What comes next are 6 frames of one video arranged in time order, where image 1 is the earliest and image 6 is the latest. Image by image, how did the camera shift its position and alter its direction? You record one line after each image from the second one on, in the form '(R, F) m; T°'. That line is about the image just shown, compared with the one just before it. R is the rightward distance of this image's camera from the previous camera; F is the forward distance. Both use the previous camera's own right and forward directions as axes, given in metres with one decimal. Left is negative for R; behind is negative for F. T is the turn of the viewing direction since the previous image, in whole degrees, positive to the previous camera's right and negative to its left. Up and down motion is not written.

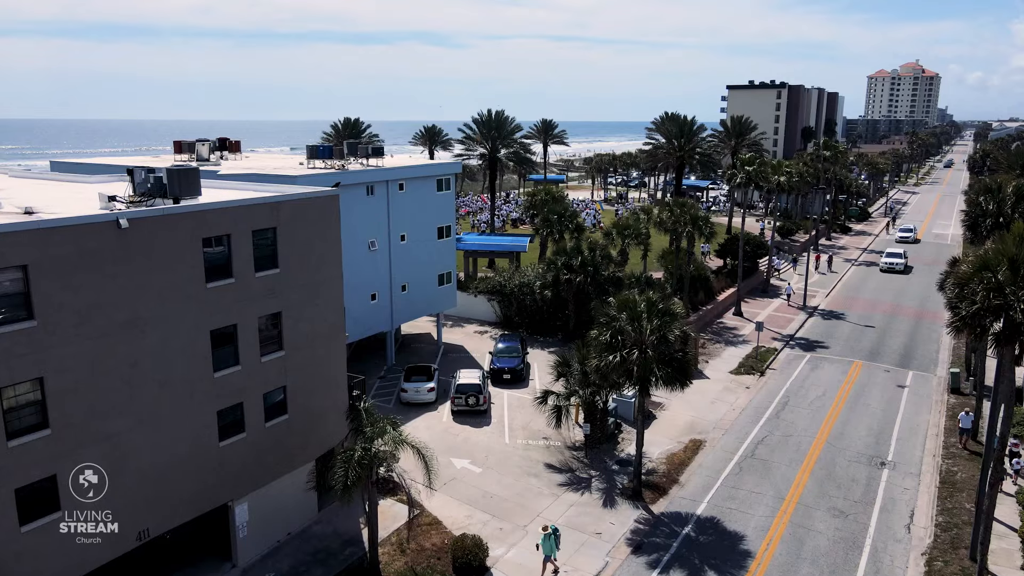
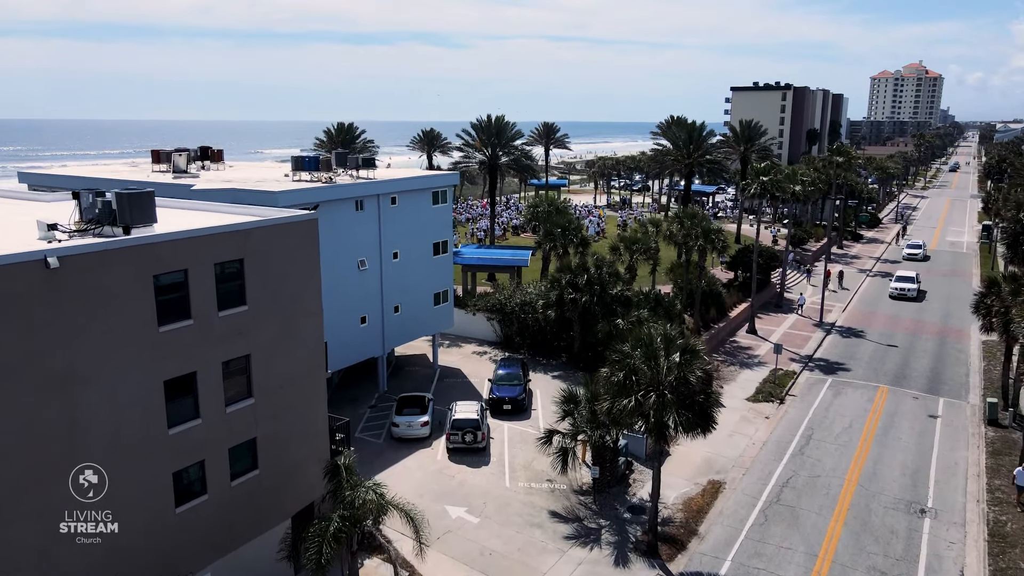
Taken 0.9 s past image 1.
(0.0, +1.9) m; 0°
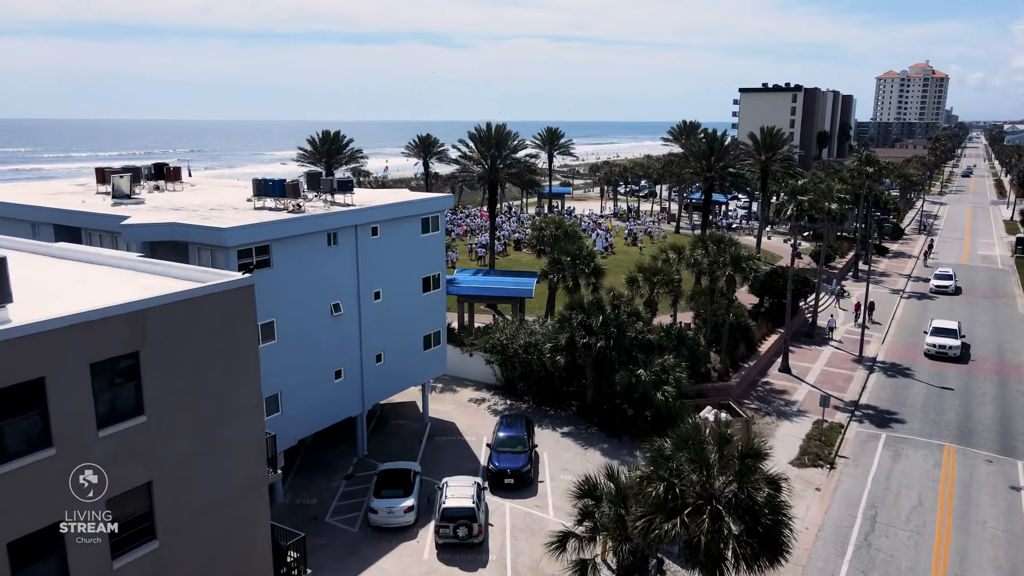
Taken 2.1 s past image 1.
(-0.1, +3.8) m; 0°
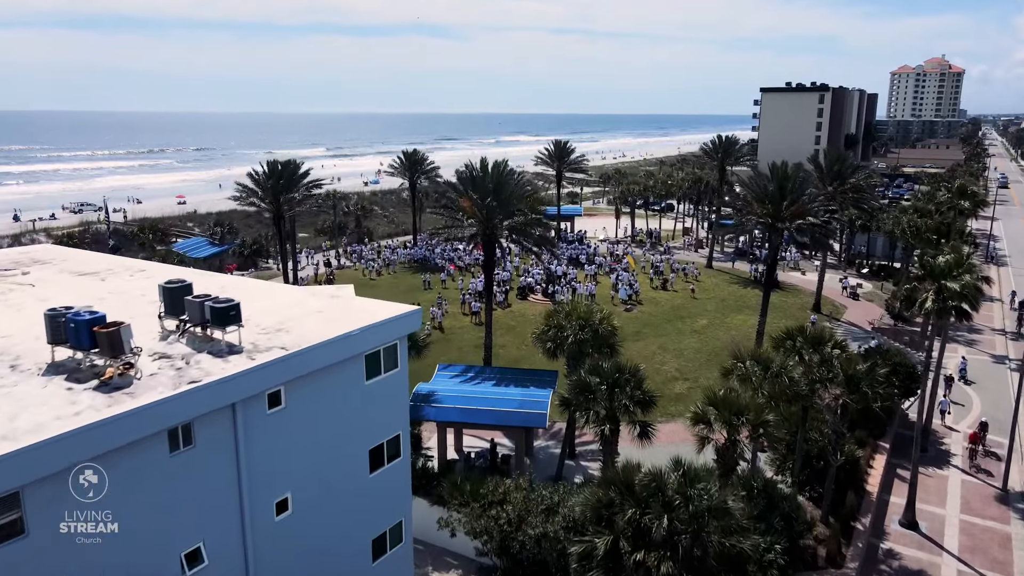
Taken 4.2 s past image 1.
(-0.1, +9.0) m; 0°
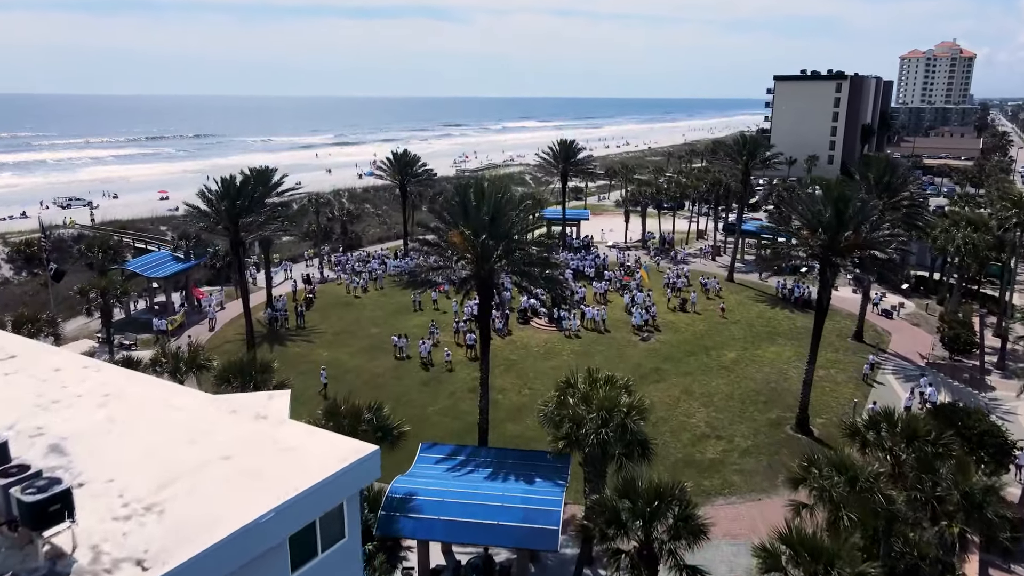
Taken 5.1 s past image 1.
(0.0, +4.7) m; 0°
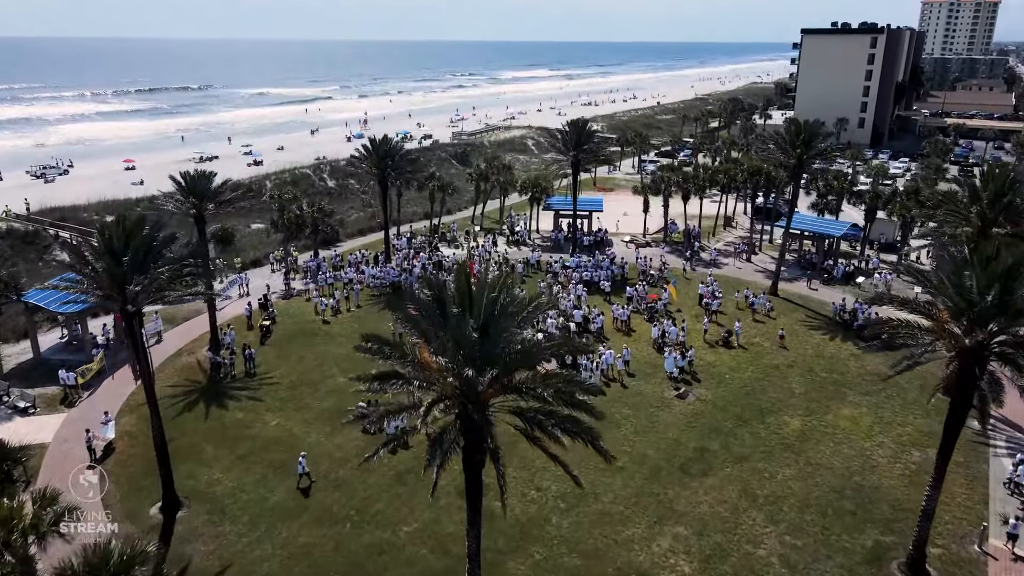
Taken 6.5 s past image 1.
(0.0, +7.4) m; 0°
